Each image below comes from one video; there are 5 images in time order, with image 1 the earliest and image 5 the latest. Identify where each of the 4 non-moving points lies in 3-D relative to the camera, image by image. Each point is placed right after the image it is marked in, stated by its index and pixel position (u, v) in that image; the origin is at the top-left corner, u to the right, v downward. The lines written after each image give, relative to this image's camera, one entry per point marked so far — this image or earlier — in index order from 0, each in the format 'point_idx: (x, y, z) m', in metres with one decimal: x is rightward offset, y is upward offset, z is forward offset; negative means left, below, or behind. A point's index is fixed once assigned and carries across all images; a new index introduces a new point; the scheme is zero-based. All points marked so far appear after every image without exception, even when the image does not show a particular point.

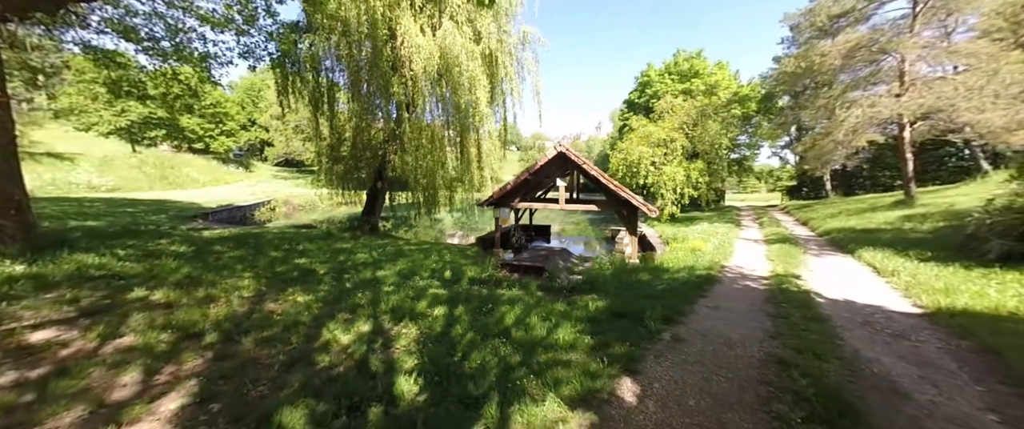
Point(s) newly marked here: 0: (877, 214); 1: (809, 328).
0: (+15.3, 0.0, +13.3) m
1: (+3.9, -1.5, +4.2) m
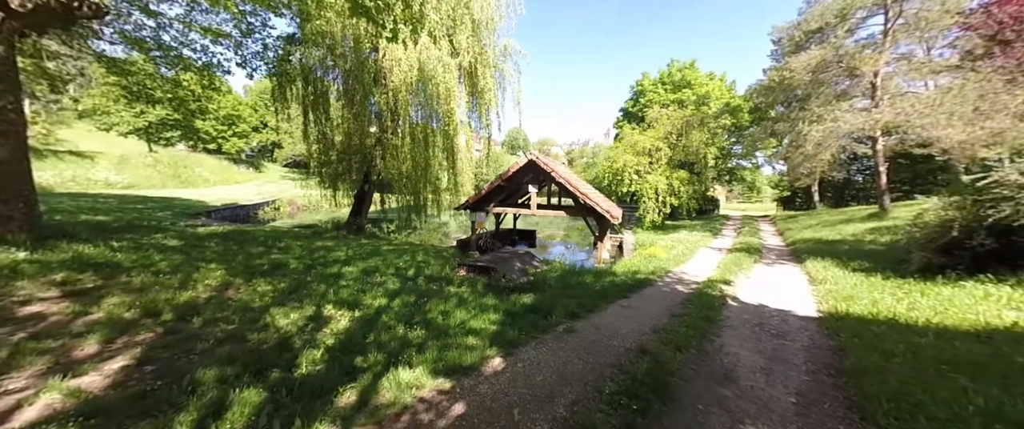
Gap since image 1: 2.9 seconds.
0: (+14.4, -0.5, +13.5) m
1: (+2.6, -1.6, +4.6) m
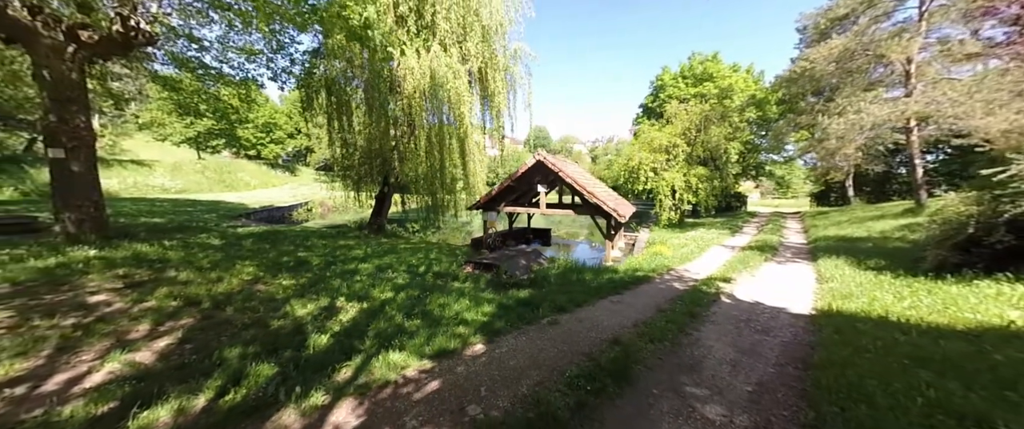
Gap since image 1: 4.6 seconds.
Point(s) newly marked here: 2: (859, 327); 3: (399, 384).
0: (+14.8, -0.4, +12.8) m
1: (+2.5, -1.6, +4.8) m
2: (+4.7, -1.5, +4.2) m
3: (-1.1, -1.7, +3.2) m
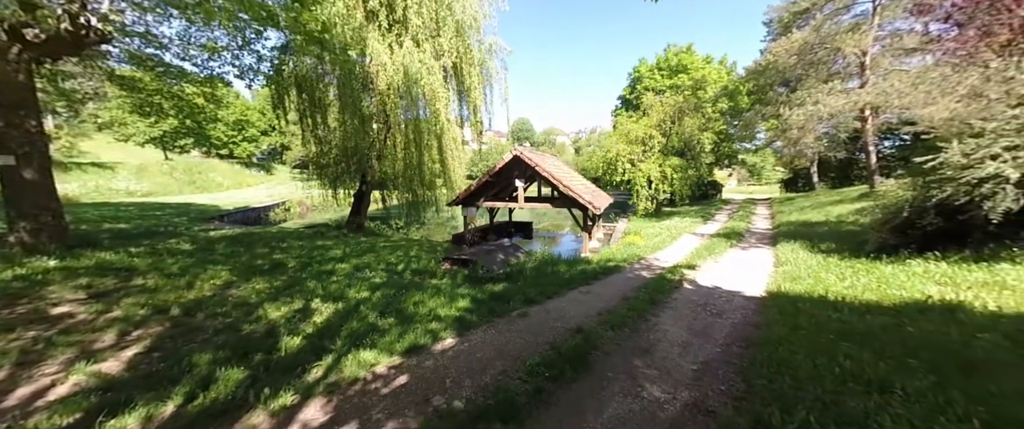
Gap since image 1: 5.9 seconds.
0: (+13.9, +0.3, +13.6) m
1: (+2.0, -1.5, +5.1) m
2: (+4.2, -1.4, +4.6) m
3: (-1.5, -1.7, +3.3) m
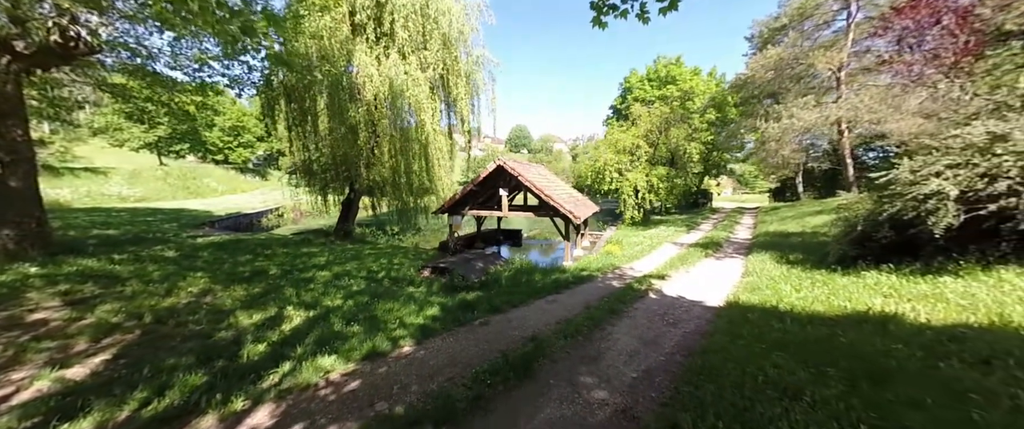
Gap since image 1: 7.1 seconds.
0: (+13.3, -0.2, +13.8) m
1: (+1.4, -1.7, +5.3) m
2: (+3.6, -1.6, +4.8) m
3: (-2.1, -1.9, +3.5) m
